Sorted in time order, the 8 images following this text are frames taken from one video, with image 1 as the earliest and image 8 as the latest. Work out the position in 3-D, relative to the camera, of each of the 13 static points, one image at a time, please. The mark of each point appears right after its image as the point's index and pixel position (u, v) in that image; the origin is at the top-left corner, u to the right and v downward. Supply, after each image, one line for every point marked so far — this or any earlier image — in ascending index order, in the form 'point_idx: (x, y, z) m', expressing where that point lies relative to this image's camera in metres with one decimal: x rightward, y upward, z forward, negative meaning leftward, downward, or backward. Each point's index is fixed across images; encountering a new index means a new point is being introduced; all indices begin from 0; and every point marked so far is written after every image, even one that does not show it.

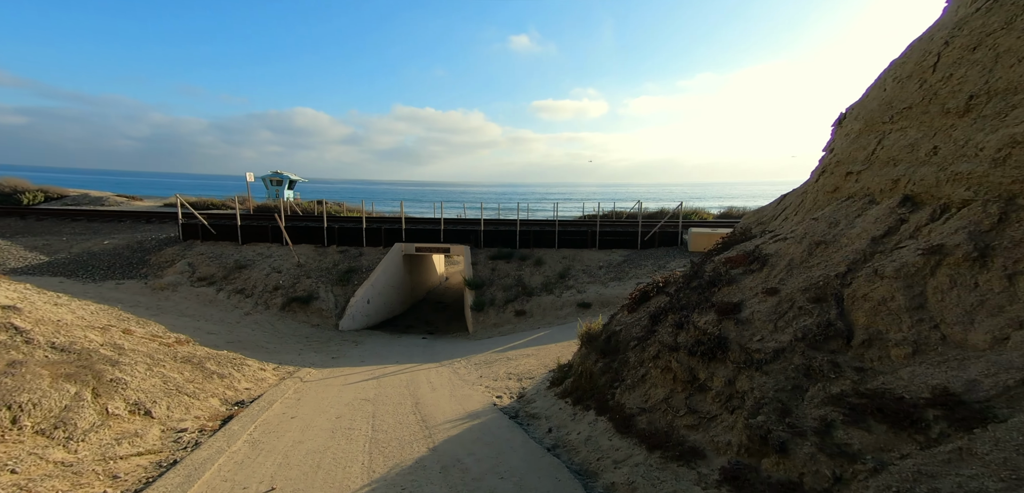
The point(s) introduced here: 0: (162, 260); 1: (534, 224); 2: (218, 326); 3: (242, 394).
0: (-14.7, -0.5, +18.0) m
1: (+0.9, +1.0, +18.0) m
2: (-9.3, -2.5, +13.4) m
3: (-4.8, -2.6, +7.4) m
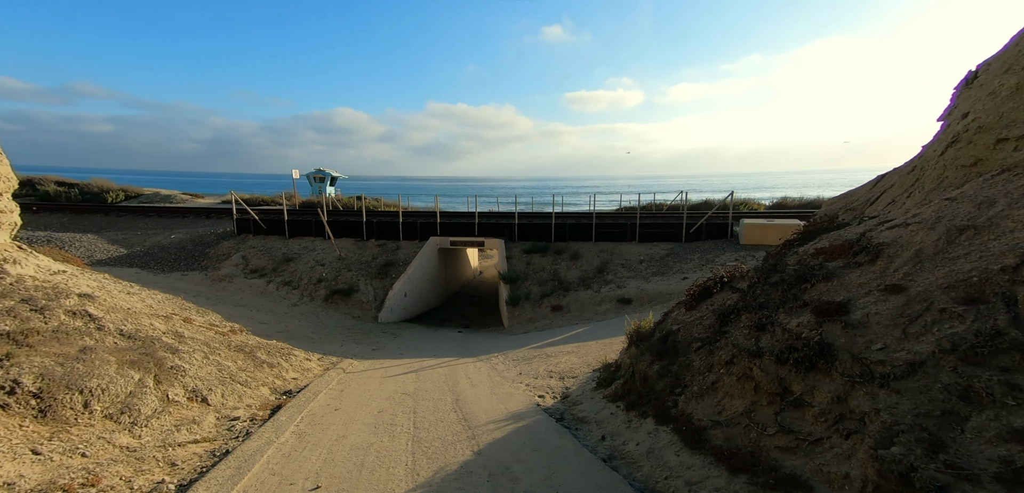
0: (-13.1, -0.3, +18.9) m
1: (+2.5, +1.3, +17.6) m
2: (-8.1, -2.3, +13.9) m
3: (-4.1, -2.5, +7.6) m
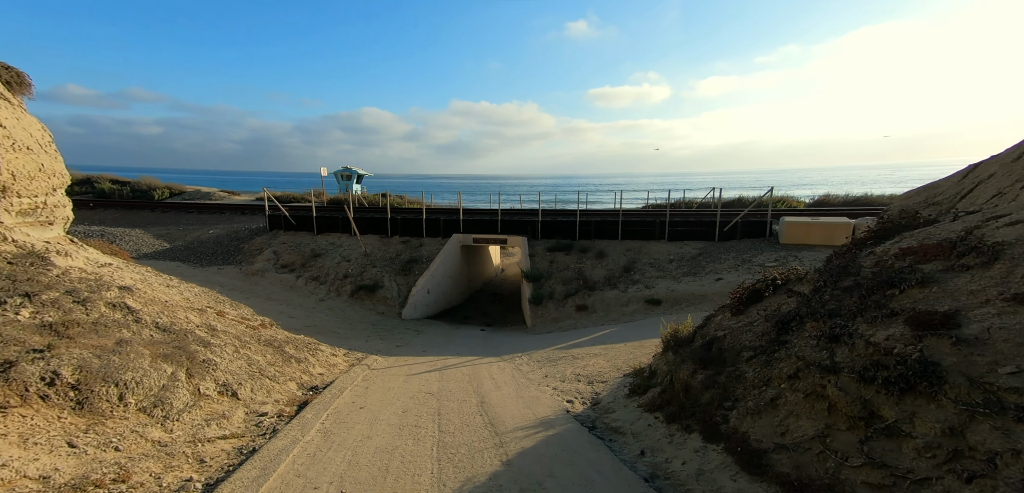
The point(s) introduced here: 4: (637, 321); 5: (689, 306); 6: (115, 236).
0: (-12.0, -0.1, +19.3) m
1: (+3.5, +1.4, +17.2) m
2: (-7.3, -2.2, +14.1) m
3: (-3.6, -2.4, +7.6) m
4: (+3.3, -1.9, +10.6) m
5: (+4.5, -1.5, +10.5) m
6: (-18.5, +0.5, +19.5) m
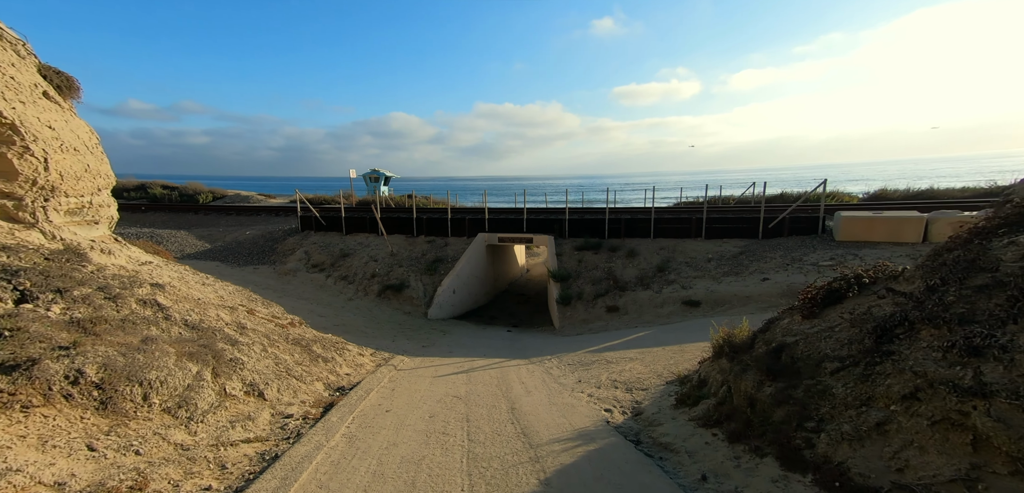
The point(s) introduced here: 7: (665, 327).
0: (-10.8, -0.1, +19.7) m
1: (+4.6, +1.4, +16.7) m
2: (-6.4, -2.2, +14.2) m
3: (-3.0, -2.4, +7.5) m
4: (+4.0, -1.9, +10.0) m
5: (+5.2, -1.5, +9.9) m
6: (-17.2, +0.5, +20.3) m
7: (+3.6, -1.9, +9.7) m
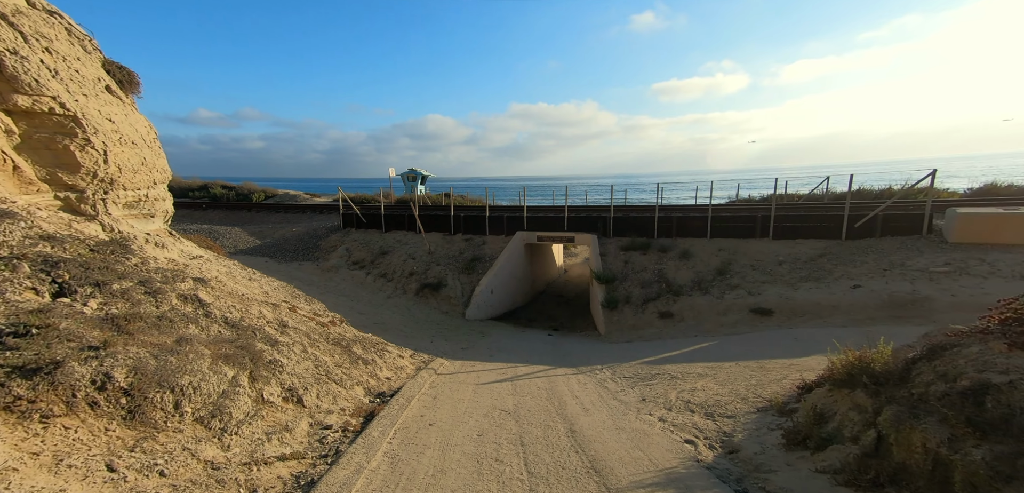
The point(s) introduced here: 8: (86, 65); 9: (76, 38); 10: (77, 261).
0: (-8.9, +0.1, +19.9) m
1: (+6.2, +1.4, +15.6) m
2: (-5.0, -2.1, +14.0) m
3: (-2.2, -2.3, +7.0) m
4: (+5.1, -1.9, +9.0) m
5: (+6.2, -1.5, +8.8) m
6: (-15.3, +0.7, +20.9) m
7: (+4.6, -1.9, +8.7) m
8: (-7.4, +3.1, +7.2) m
9: (-8.1, +3.8, +7.6) m
10: (-4.6, -0.2, +4.4) m
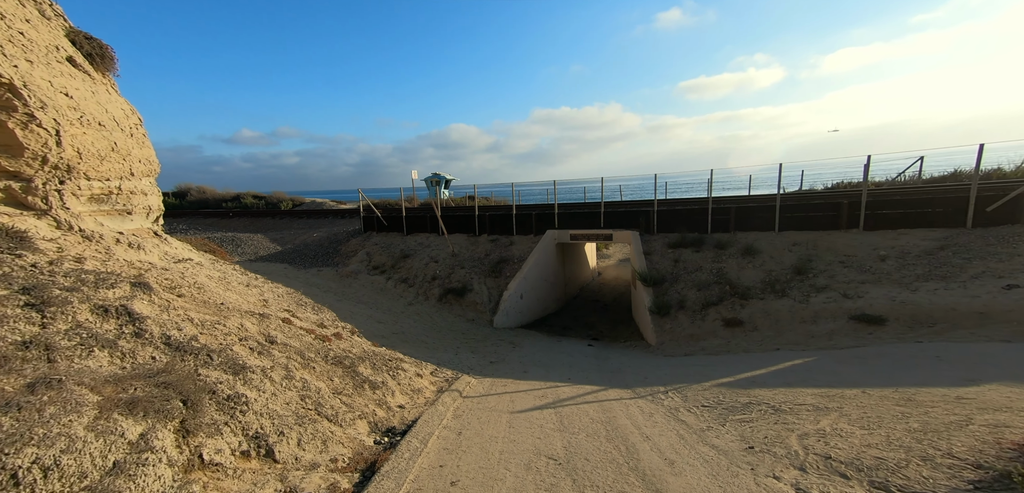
0: (-7.5, -0.1, +18.8) m
1: (+7.3, +1.5, +13.6) m
2: (-3.9, -2.1, +12.7) m
3: (-1.6, -2.3, +5.5) m
4: (+5.8, -1.8, +7.1) m
5: (+6.9, -1.3, +6.8) m
6: (-13.8, +0.4, +20.2) m
7: (+5.3, -1.8, +6.8) m
8: (-6.8, +3.1, +6.1) m
9: (-7.5, +3.8, +6.5) m
10: (-4.2, -0.1, +3.0) m
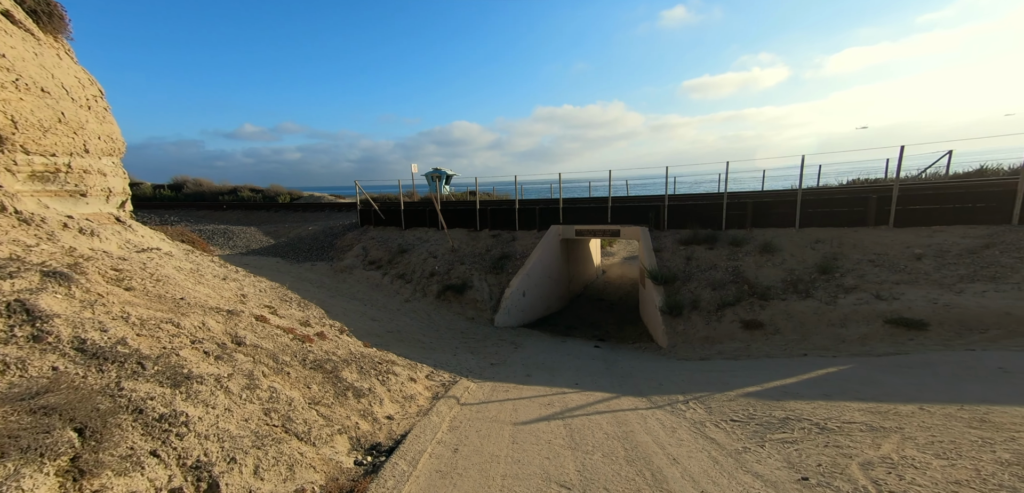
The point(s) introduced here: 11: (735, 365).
0: (-7.4, +0.2, +18.1) m
1: (+7.4, +1.6, +12.9) m
2: (-3.9, -1.9, +12.0) m
3: (-1.5, -2.1, +4.8) m
4: (+5.9, -1.7, +6.4) m
5: (+7.0, -1.3, +6.1) m
6: (-13.7, +0.8, +19.5) m
7: (+5.4, -1.7, +6.1) m
8: (-6.7, +3.3, +5.3) m
9: (-7.4, +4.0, +5.8) m
10: (-4.1, 0.0, +2.3) m
11: (+4.3, -2.2, +7.9) m
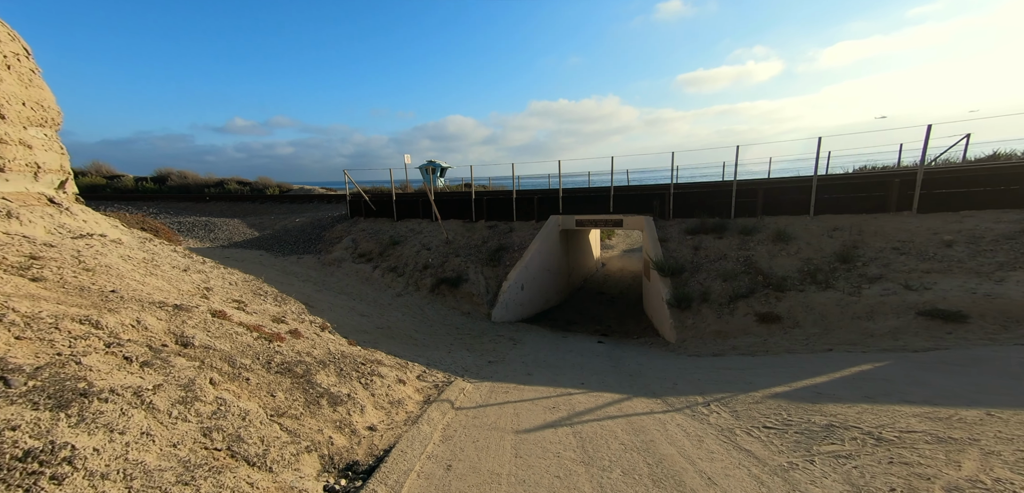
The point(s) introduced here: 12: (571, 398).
0: (-7.6, +0.5, +17.2) m
1: (+7.3, +1.9, +12.2) m
2: (-3.9, -1.7, +11.2) m
3: (-1.5, -2.0, +4.1) m
4: (+5.9, -1.5, +5.7) m
5: (+7.0, -1.0, +5.4) m
6: (-13.9, +1.1, +18.6) m
7: (+5.4, -1.5, +5.4) m
8: (-6.7, +3.5, +4.5) m
9: (-7.4, +4.2, +4.9) m
10: (-4.1, +0.2, +1.5) m
11: (+4.3, -2.0, +7.3) m
12: (+0.9, -2.3, +6.3) m
